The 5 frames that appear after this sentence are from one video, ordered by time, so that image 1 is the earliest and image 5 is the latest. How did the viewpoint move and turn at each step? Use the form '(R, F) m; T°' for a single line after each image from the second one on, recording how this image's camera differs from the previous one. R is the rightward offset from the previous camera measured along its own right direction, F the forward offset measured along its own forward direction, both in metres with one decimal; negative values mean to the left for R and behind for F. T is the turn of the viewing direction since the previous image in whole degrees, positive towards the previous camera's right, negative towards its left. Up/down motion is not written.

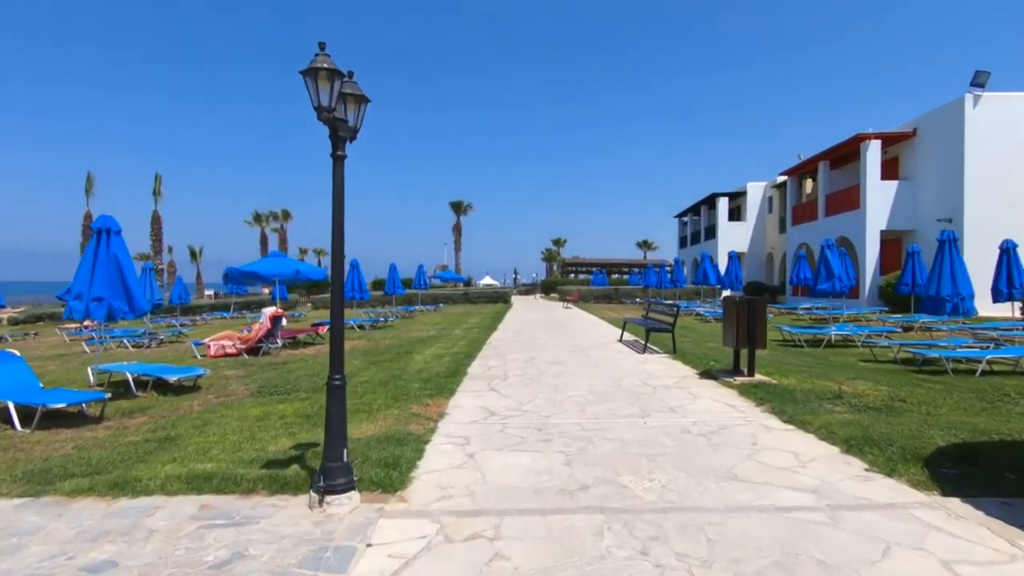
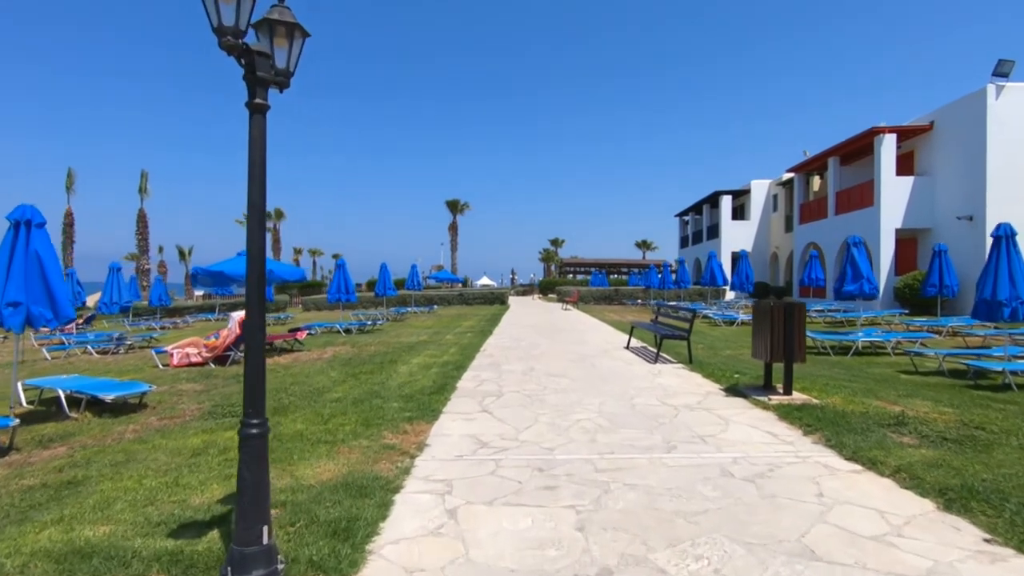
(0.0, +1.2) m; 0°
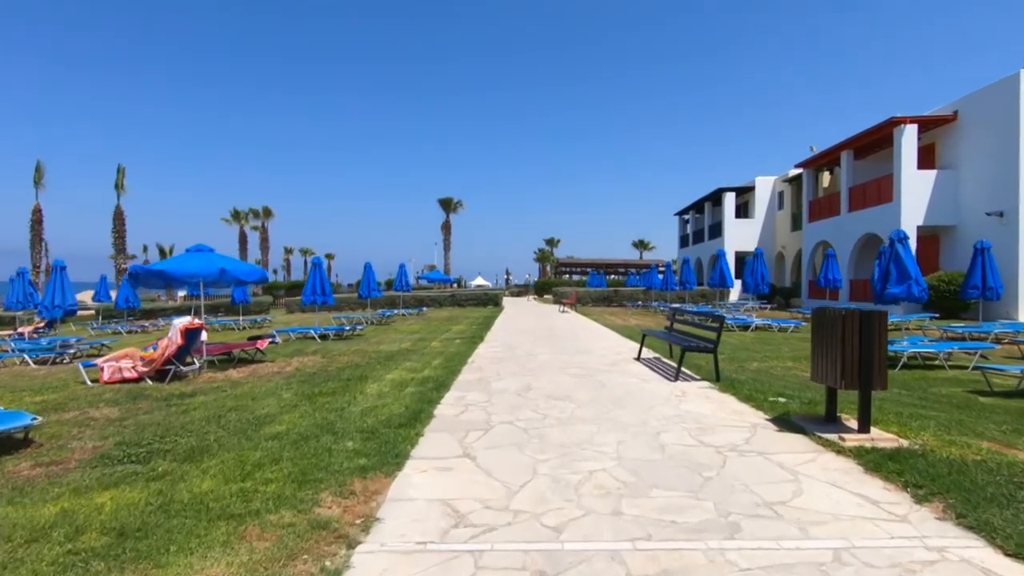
(0.0, +1.7) m; 0°
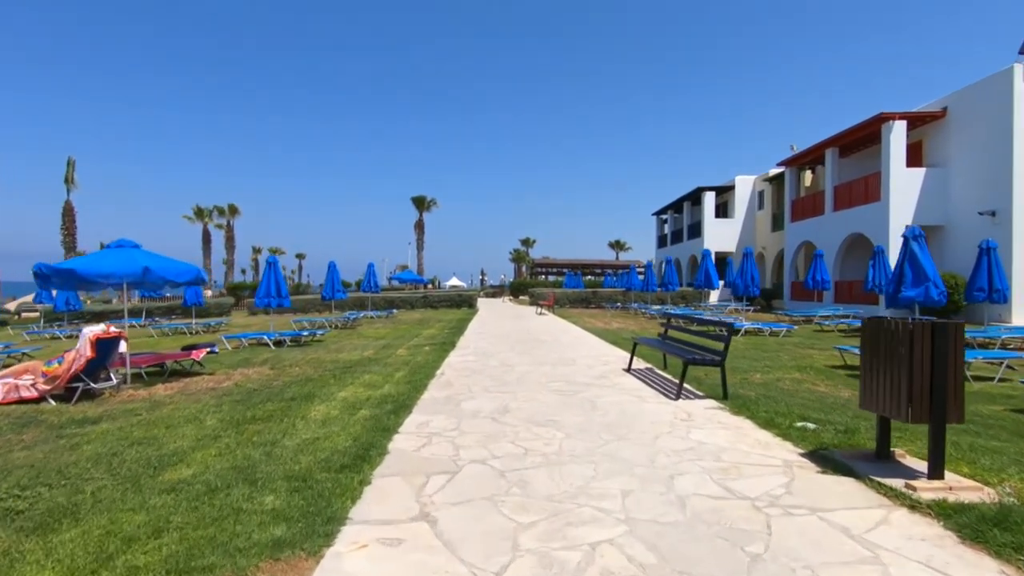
(0.0, +1.3) m; +2°
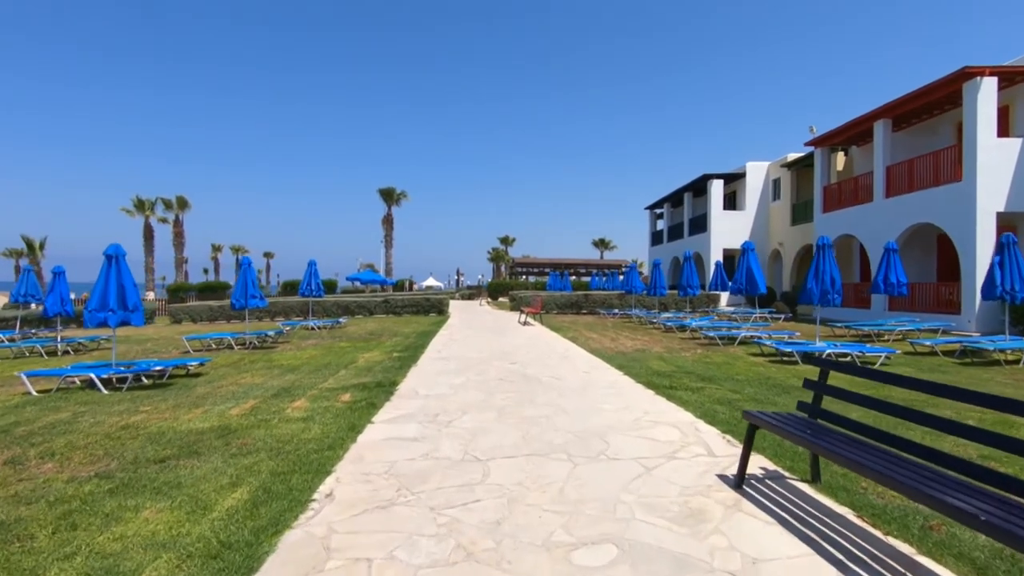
(0.0, +5.1) m; +2°
